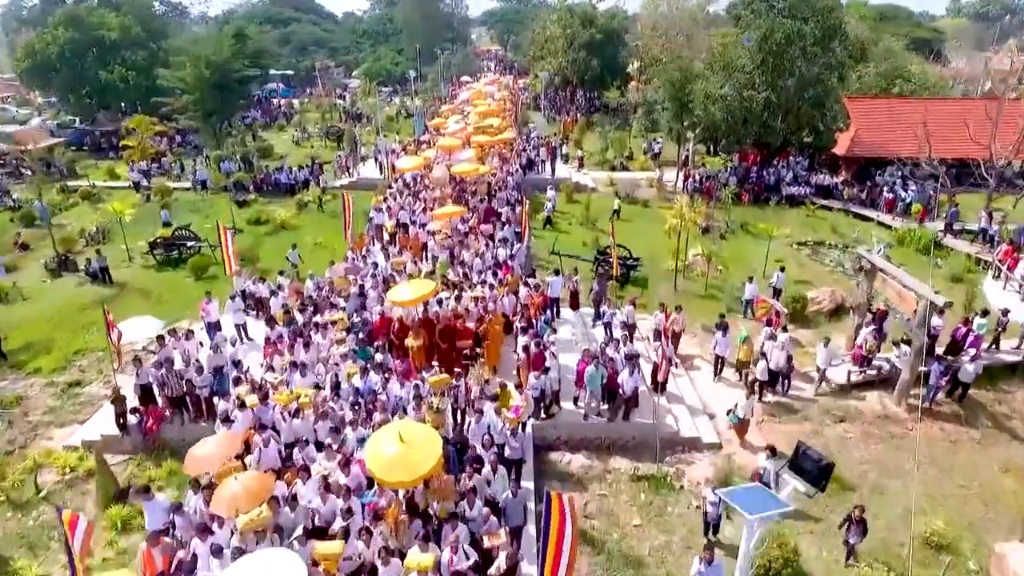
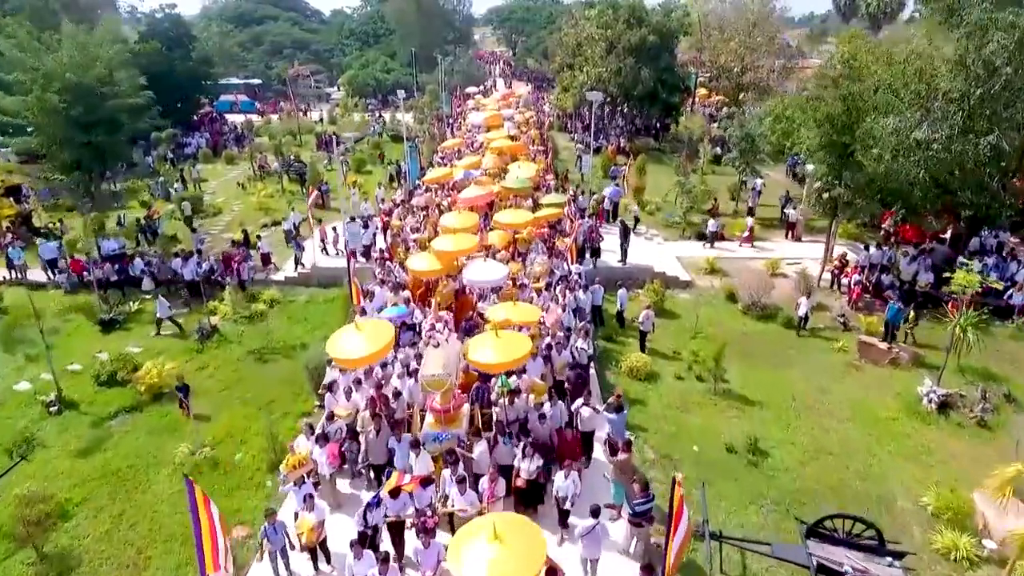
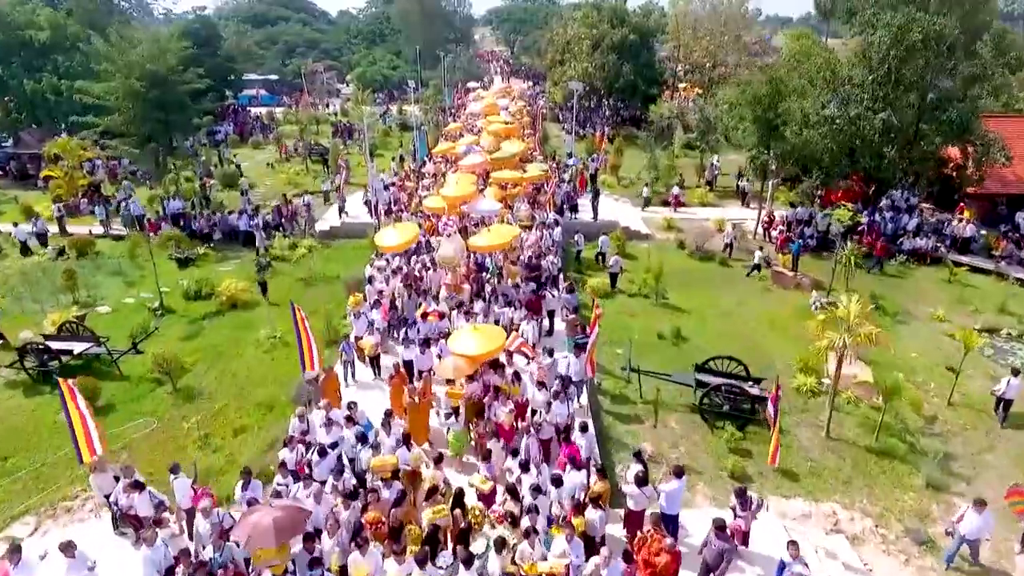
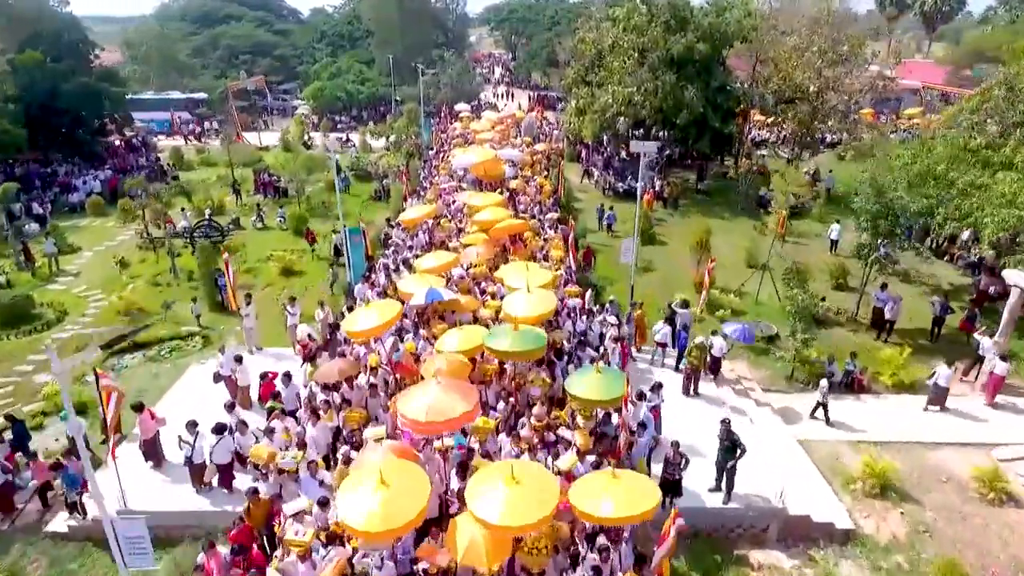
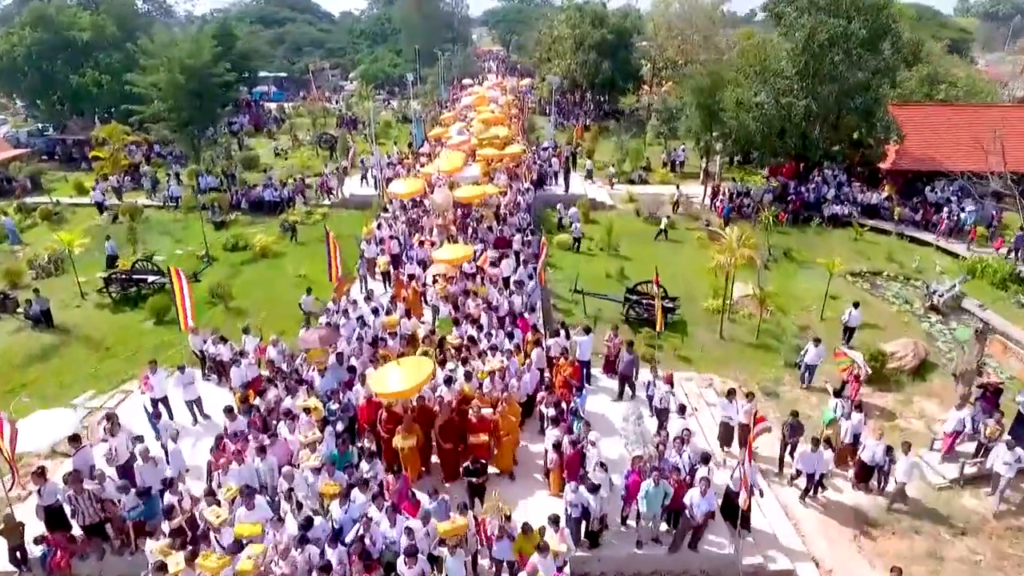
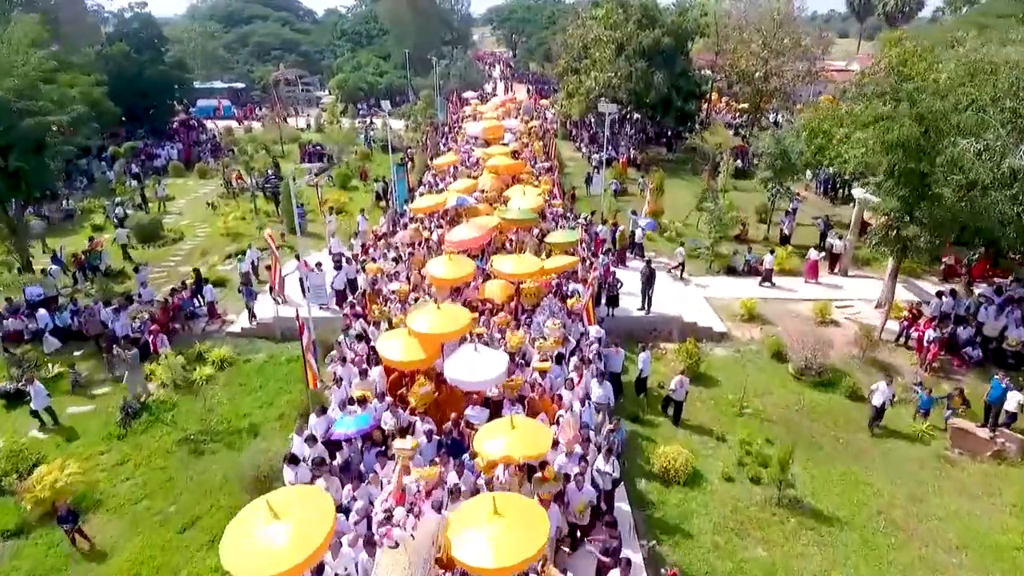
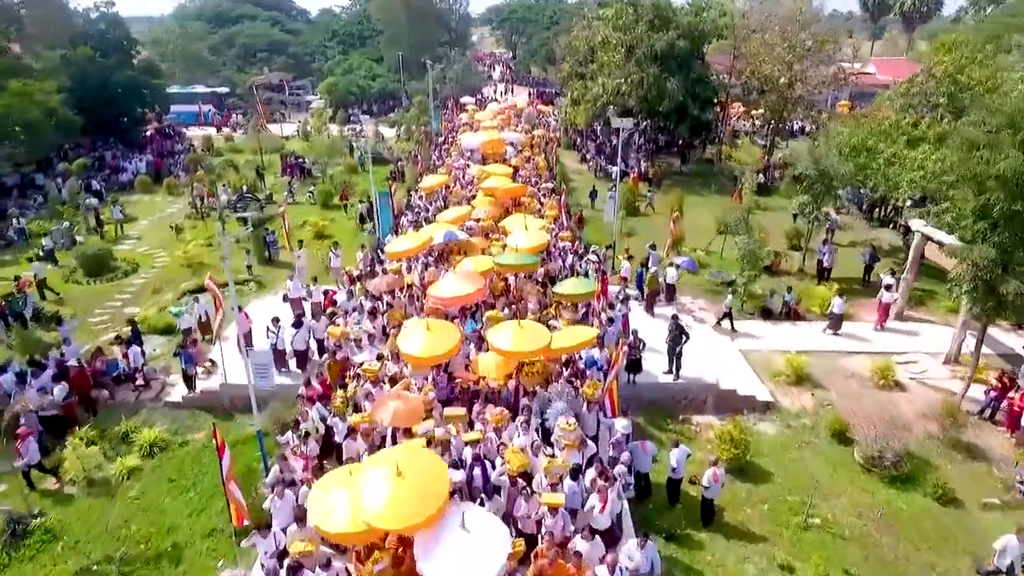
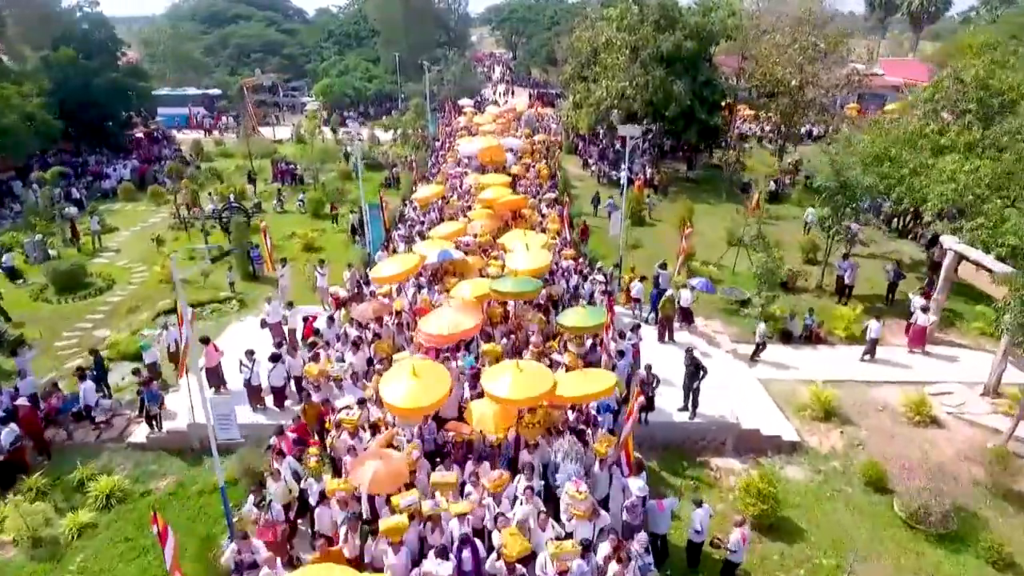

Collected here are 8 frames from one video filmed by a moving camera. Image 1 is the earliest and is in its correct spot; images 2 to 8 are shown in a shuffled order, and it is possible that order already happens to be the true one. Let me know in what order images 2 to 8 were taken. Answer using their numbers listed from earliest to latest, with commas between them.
5, 3, 2, 6, 7, 8, 4
